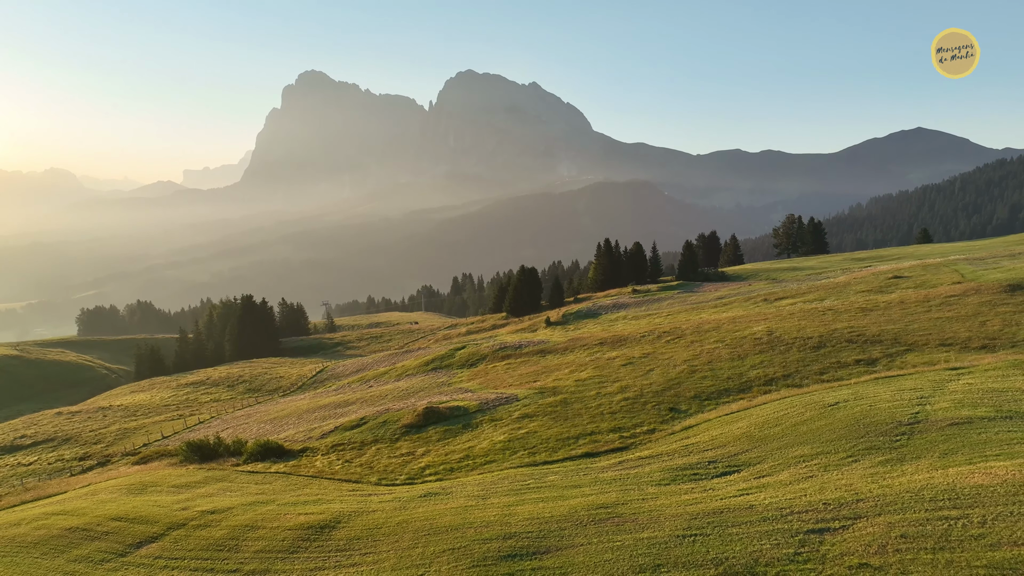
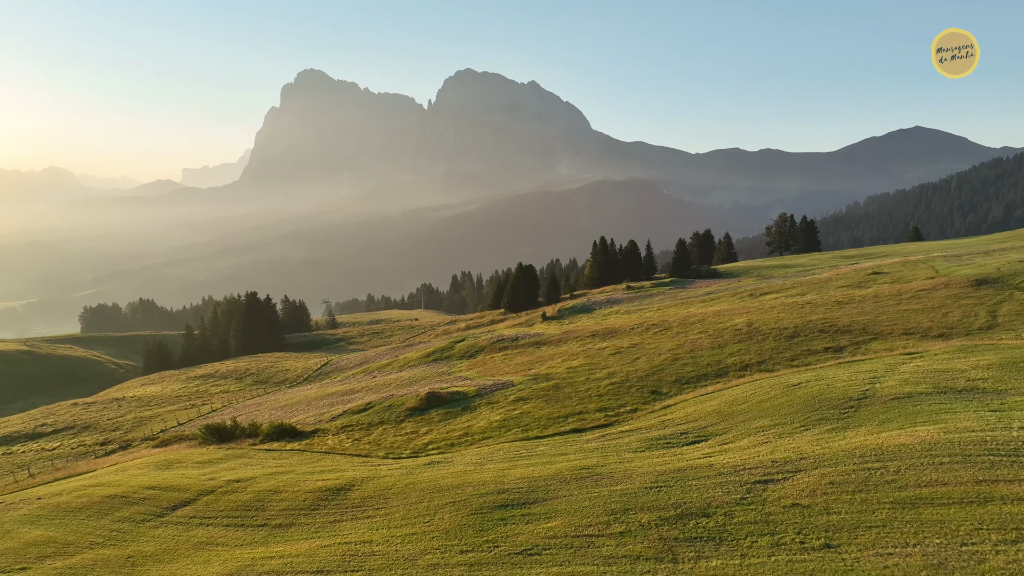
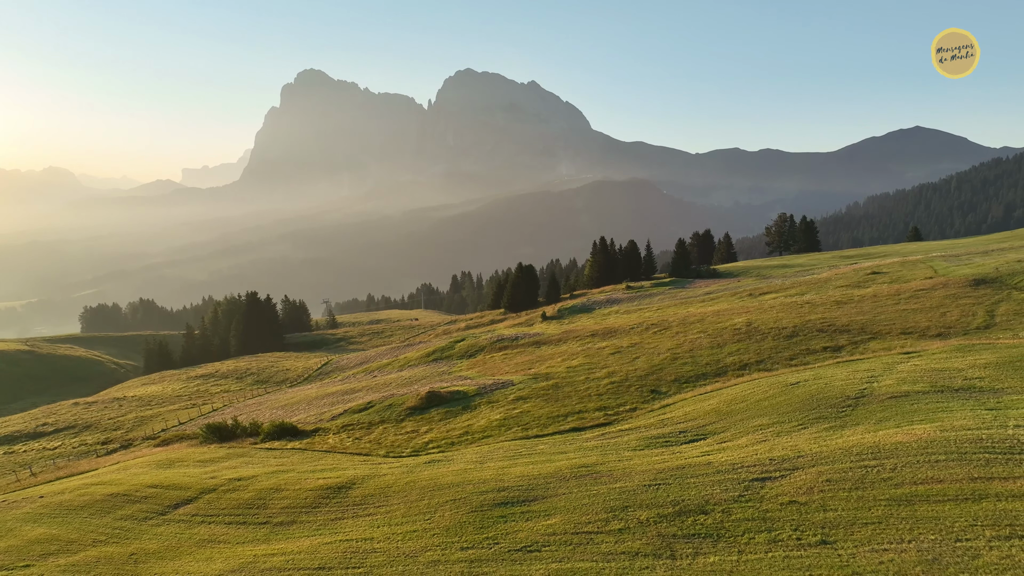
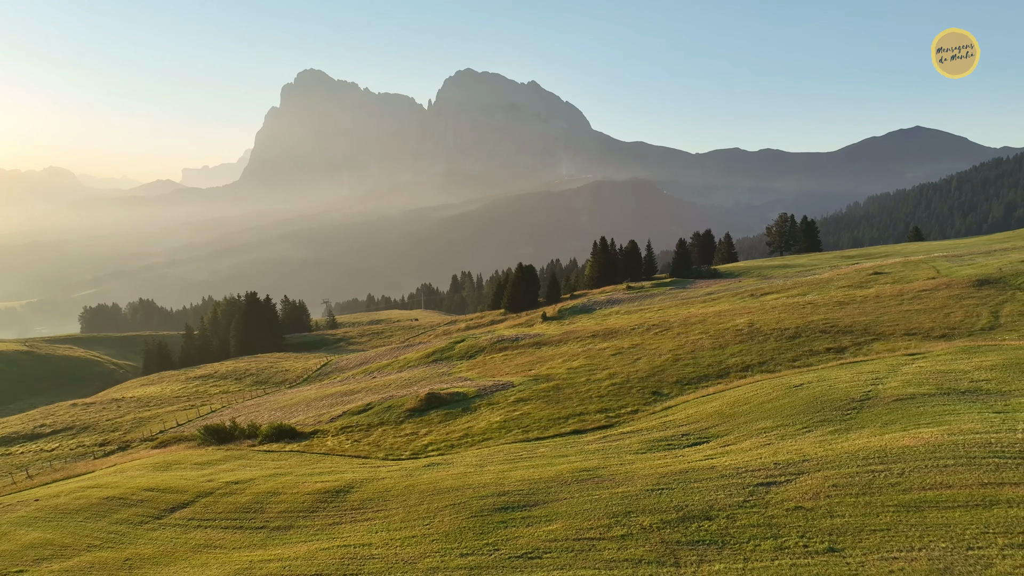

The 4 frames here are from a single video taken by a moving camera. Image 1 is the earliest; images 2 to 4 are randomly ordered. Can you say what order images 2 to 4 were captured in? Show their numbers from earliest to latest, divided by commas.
4, 2, 3
